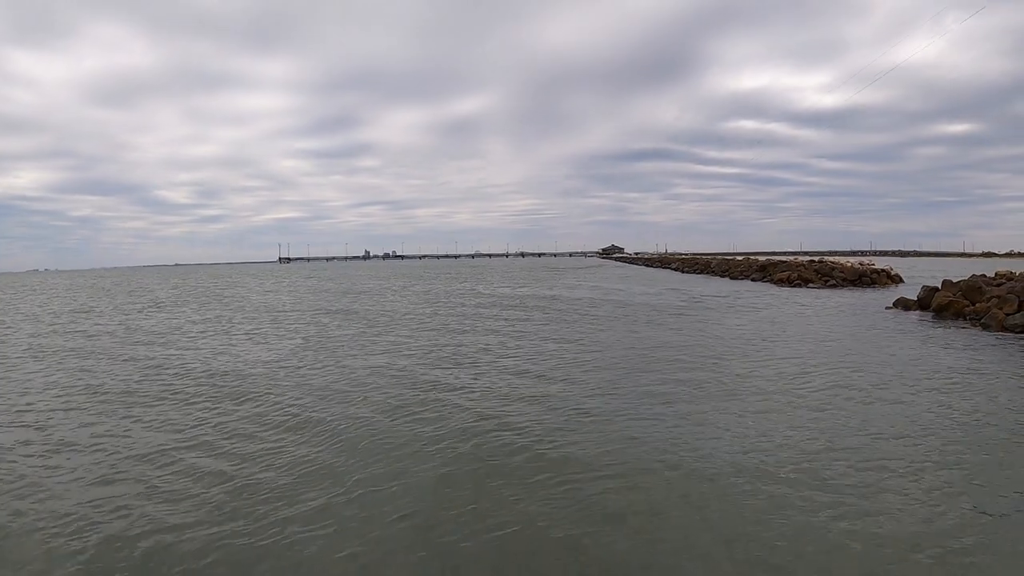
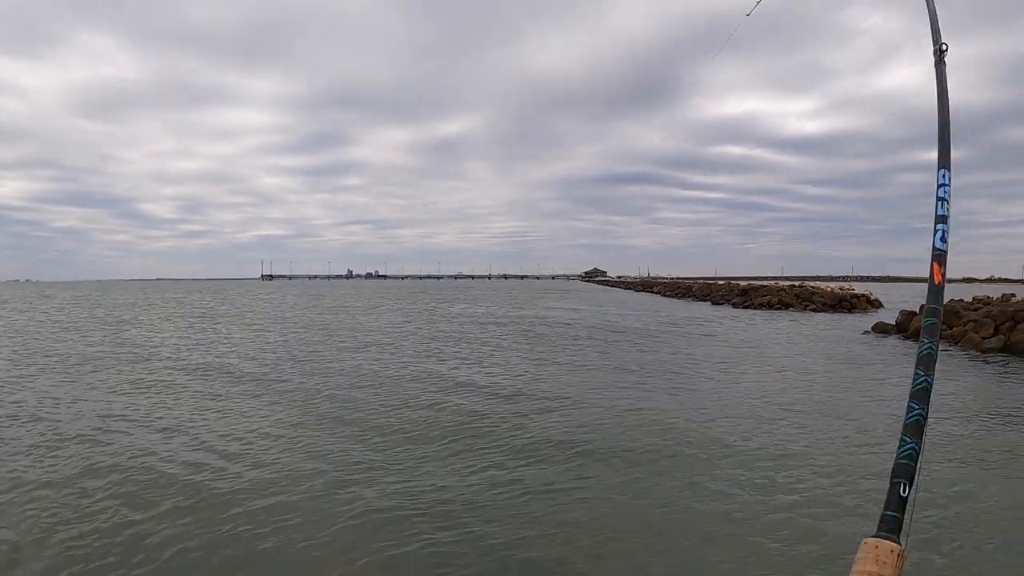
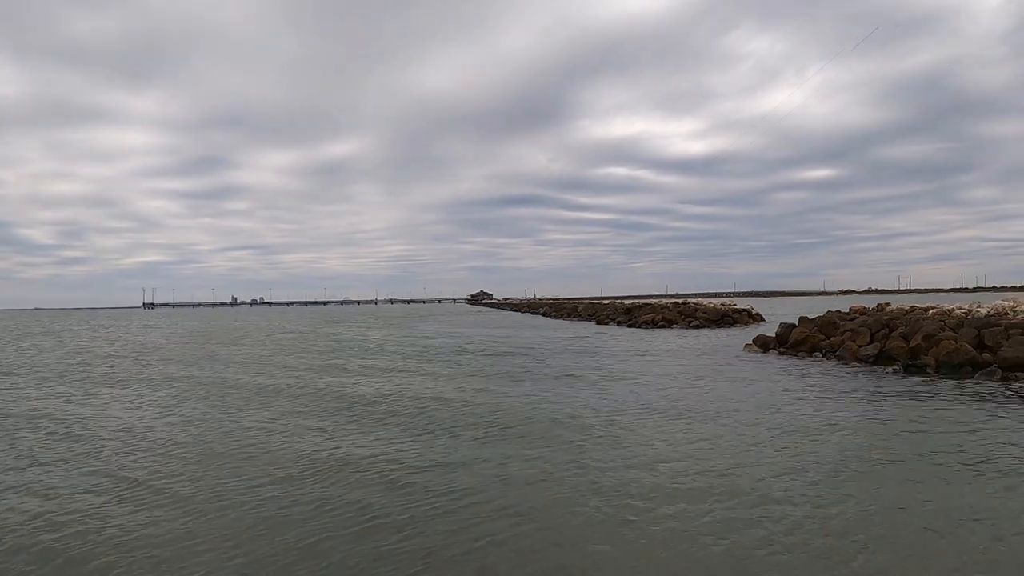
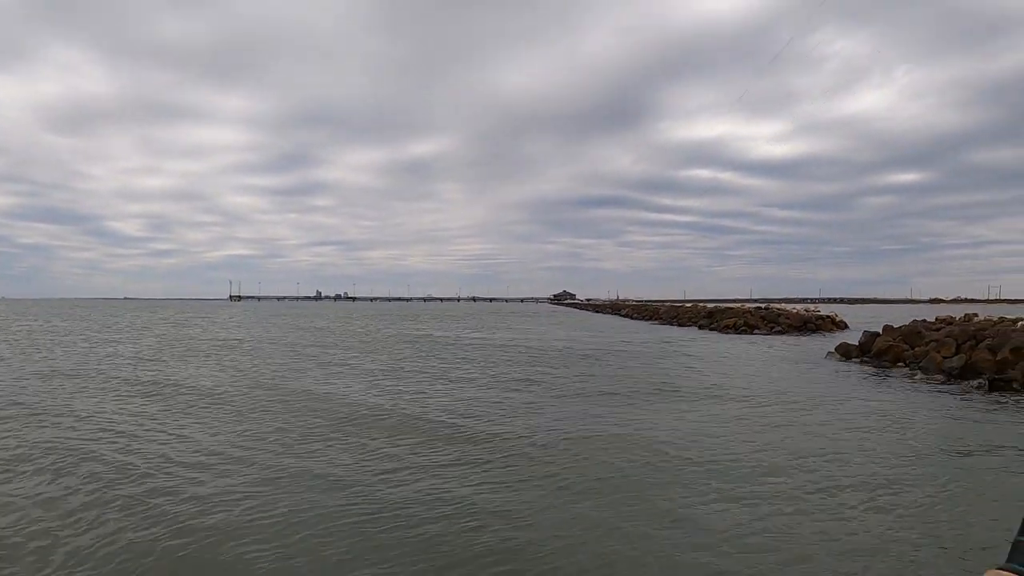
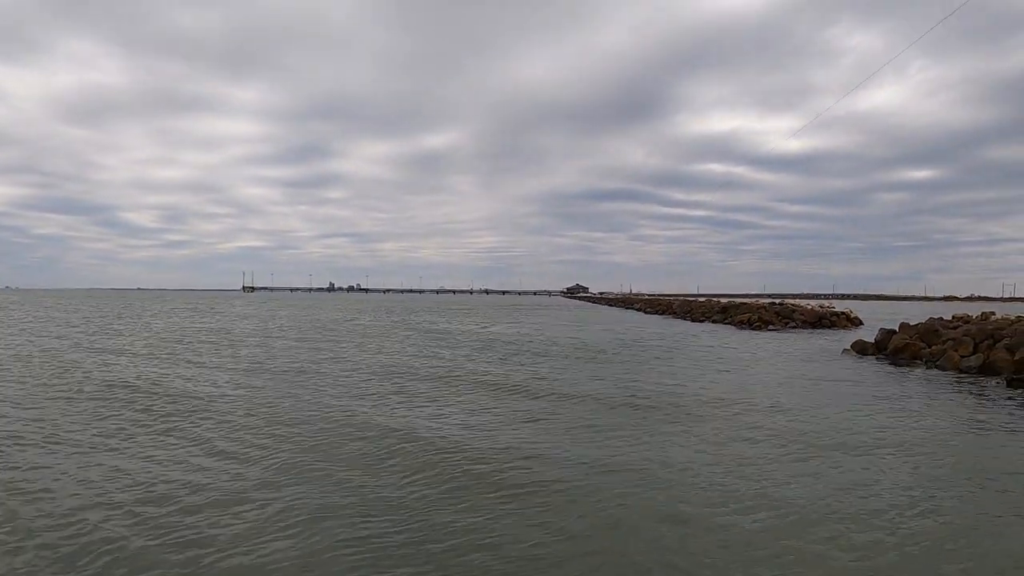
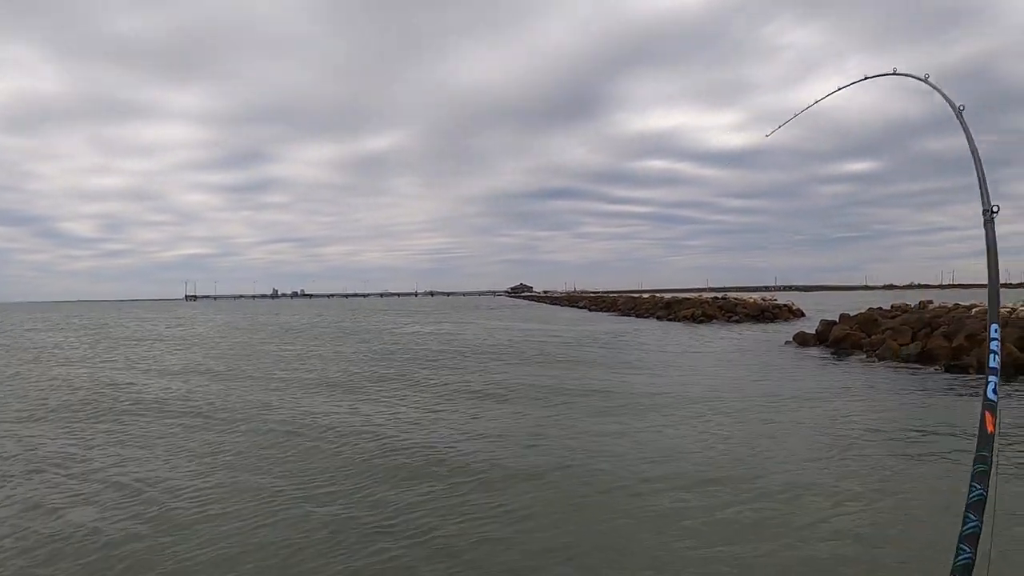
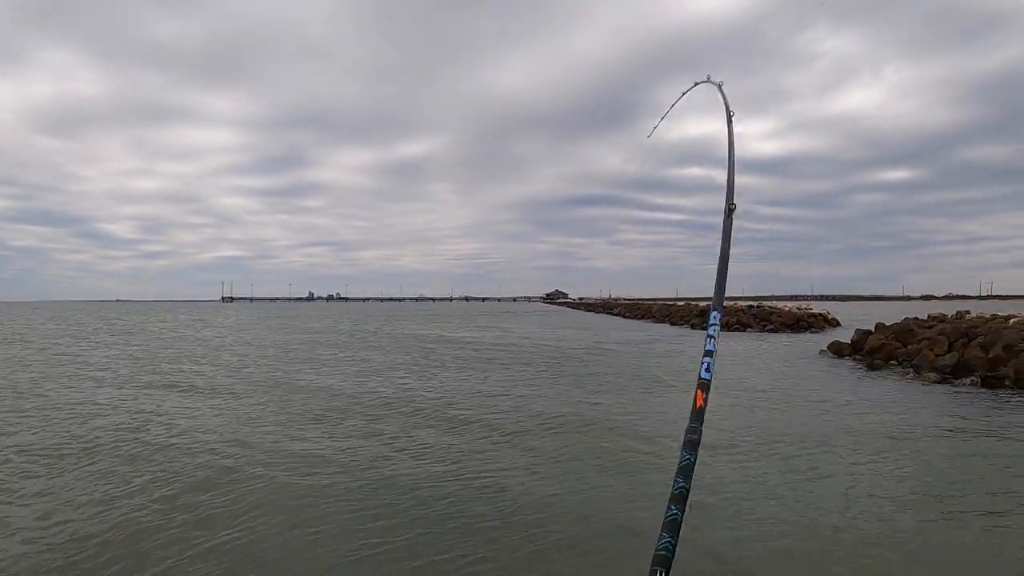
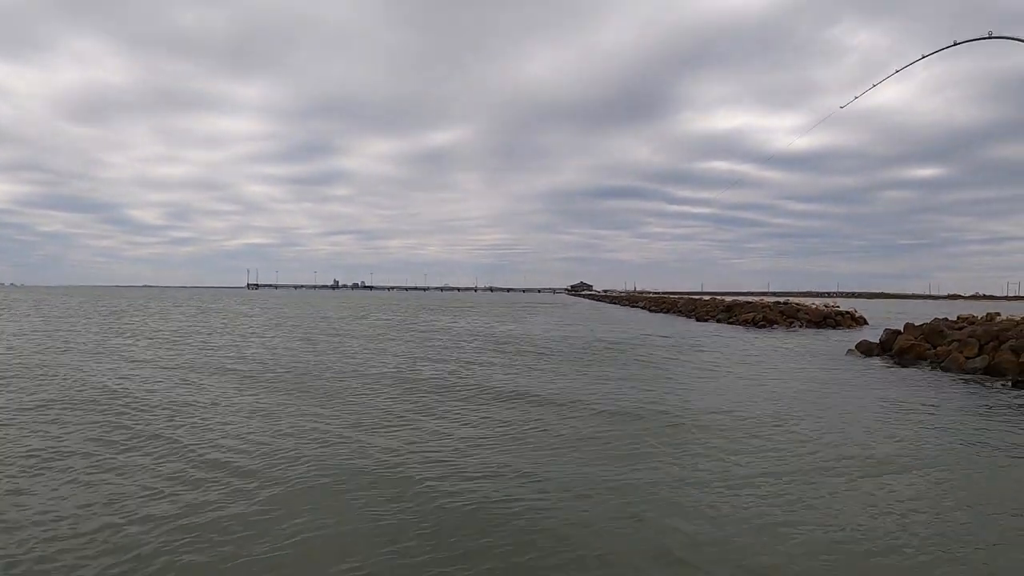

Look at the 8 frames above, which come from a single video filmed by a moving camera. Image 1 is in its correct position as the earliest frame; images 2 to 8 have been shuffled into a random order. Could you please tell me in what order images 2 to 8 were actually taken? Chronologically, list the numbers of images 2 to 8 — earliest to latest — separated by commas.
2, 8, 5, 4, 7, 6, 3
